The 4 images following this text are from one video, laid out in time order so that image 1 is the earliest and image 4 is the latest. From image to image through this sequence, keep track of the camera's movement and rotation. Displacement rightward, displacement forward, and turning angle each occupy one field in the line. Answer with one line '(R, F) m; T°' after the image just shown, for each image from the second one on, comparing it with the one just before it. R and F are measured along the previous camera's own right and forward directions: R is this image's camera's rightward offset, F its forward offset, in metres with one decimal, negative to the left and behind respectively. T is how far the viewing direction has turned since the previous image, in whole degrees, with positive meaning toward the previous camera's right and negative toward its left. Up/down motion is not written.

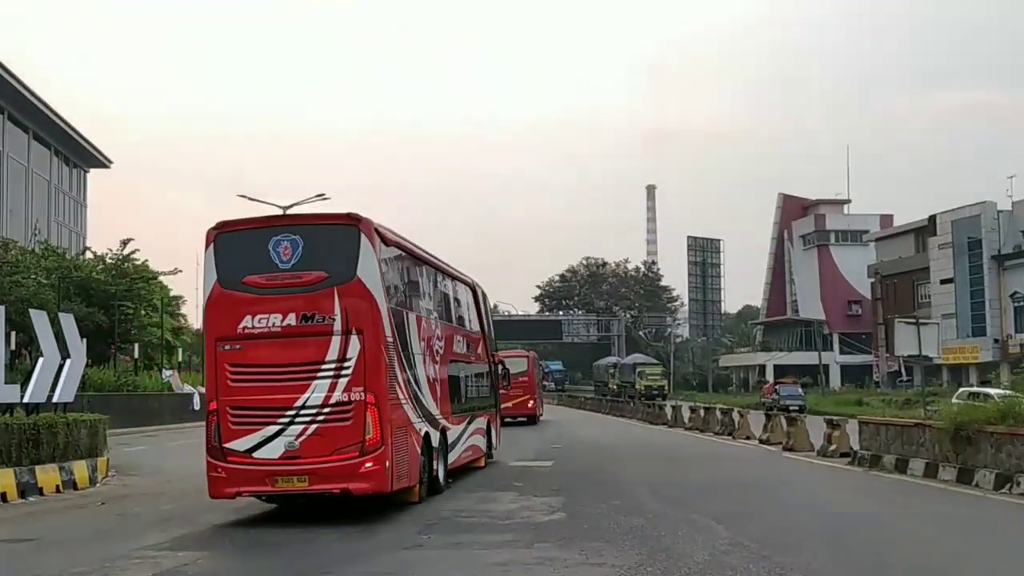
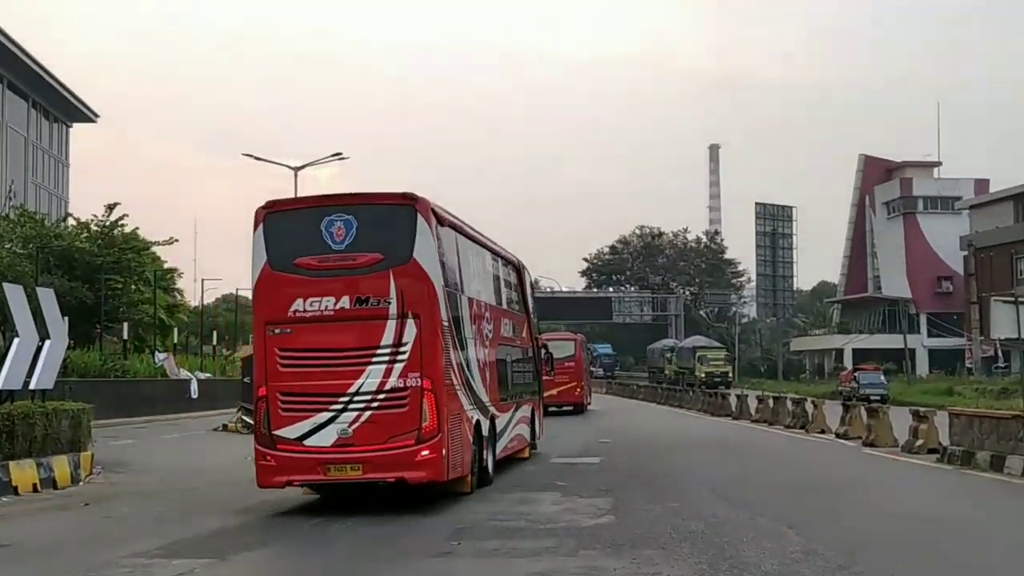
(0.0, +1.2) m; -3°
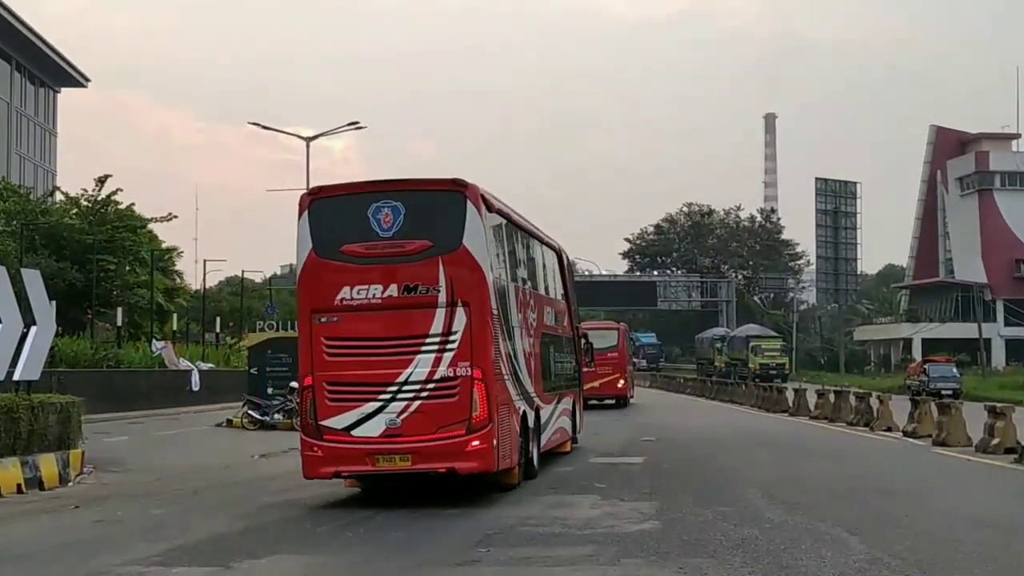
(0.0, +0.8) m; -2°
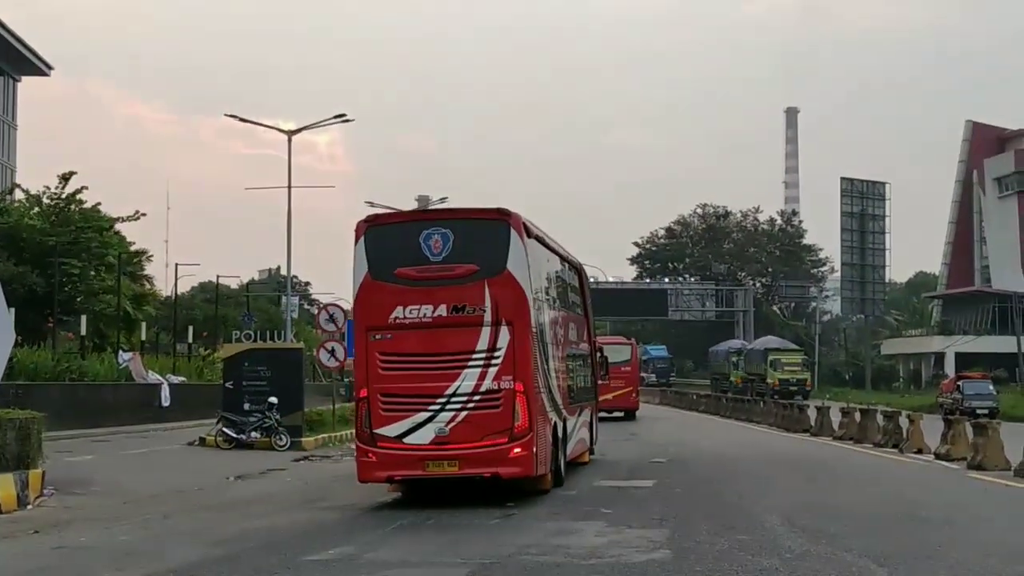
(+0.1, +0.6) m; -1°
